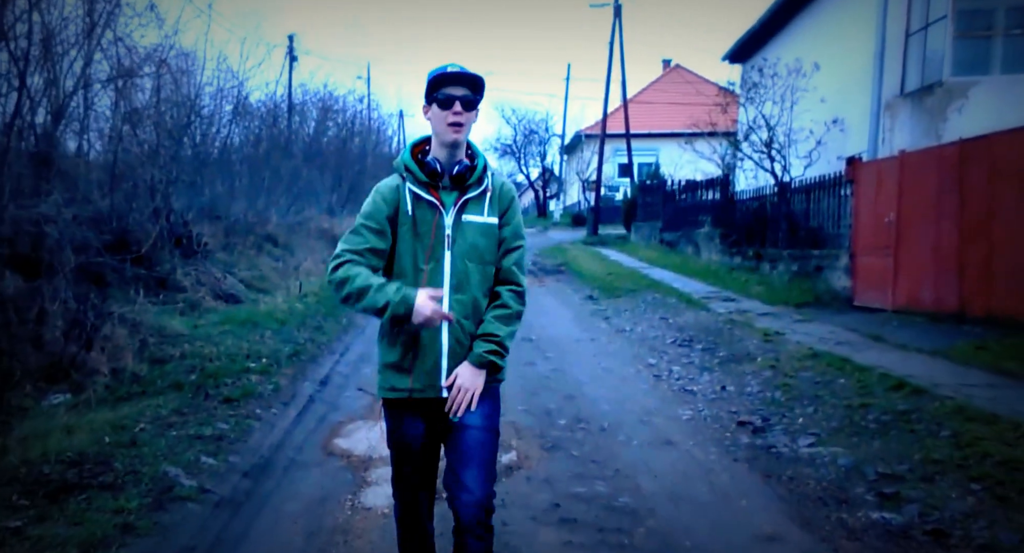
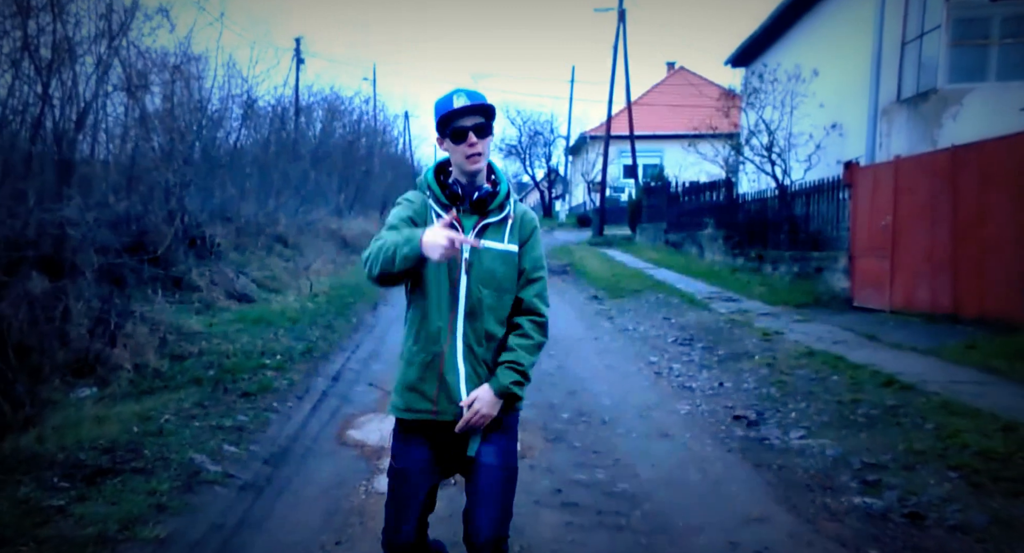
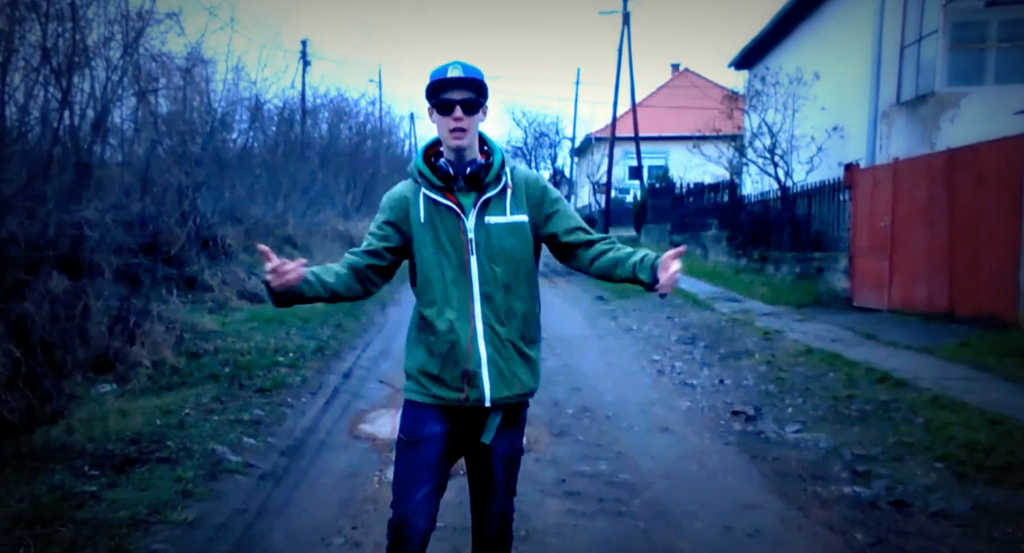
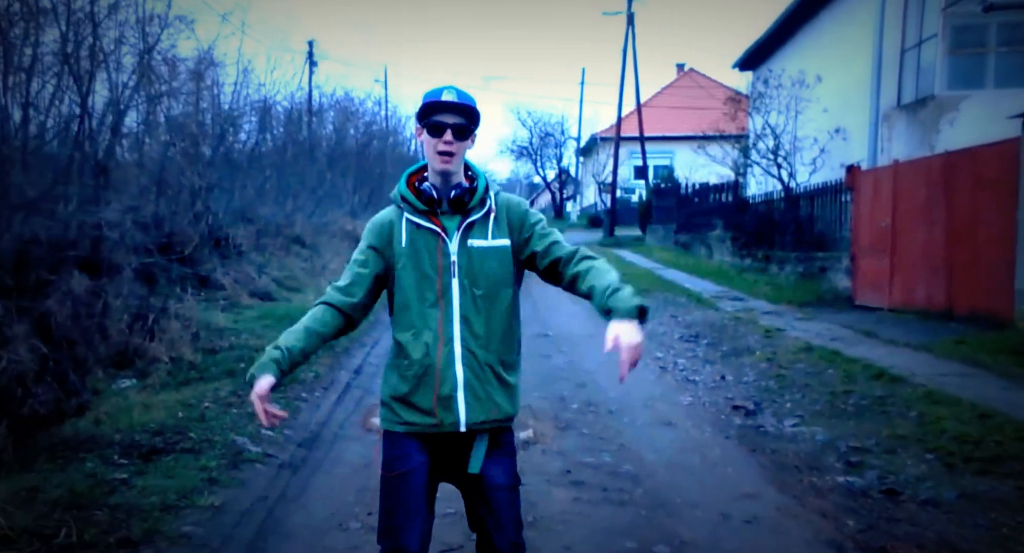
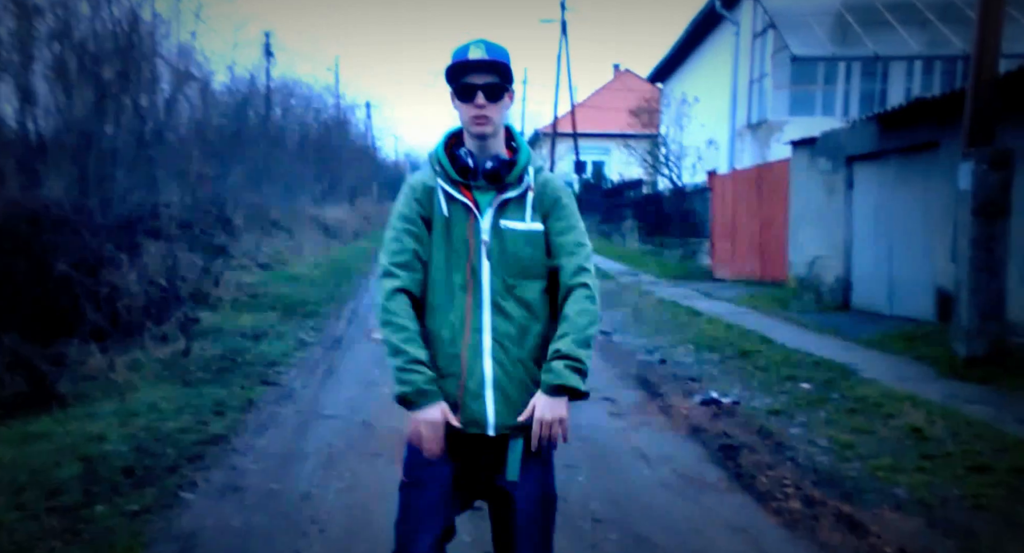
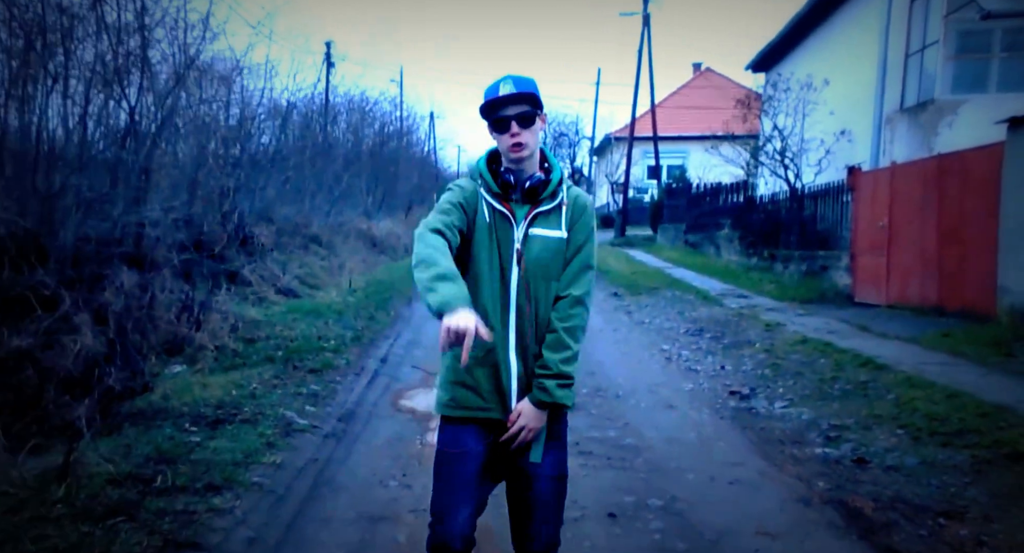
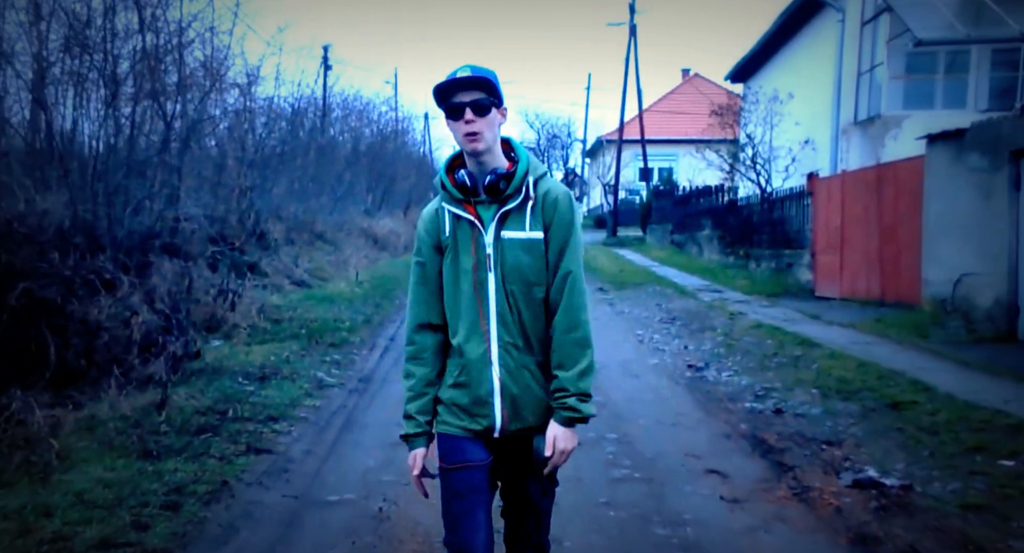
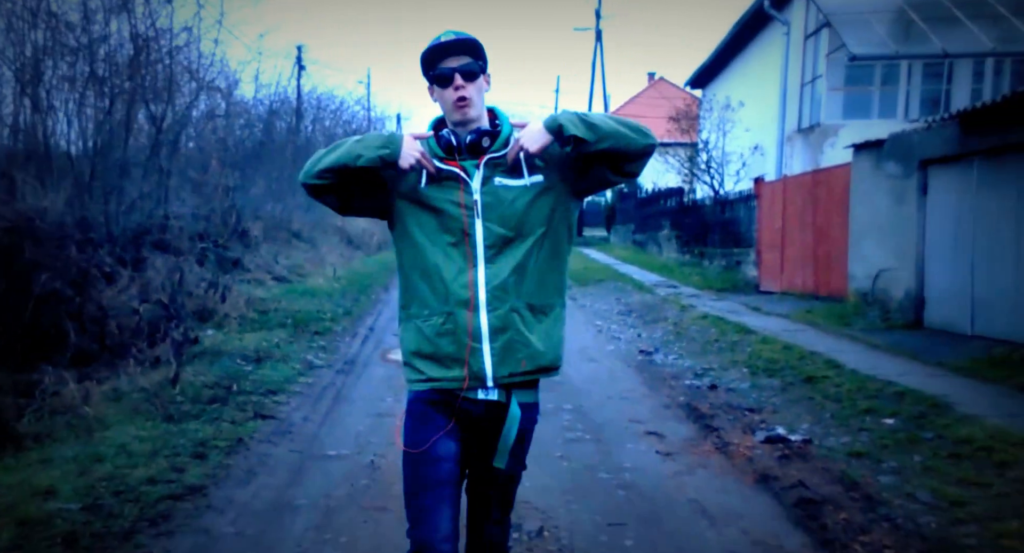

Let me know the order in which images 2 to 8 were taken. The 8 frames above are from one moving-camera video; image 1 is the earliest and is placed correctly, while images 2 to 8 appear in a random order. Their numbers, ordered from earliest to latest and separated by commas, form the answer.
2, 3, 4, 6, 7, 8, 5
